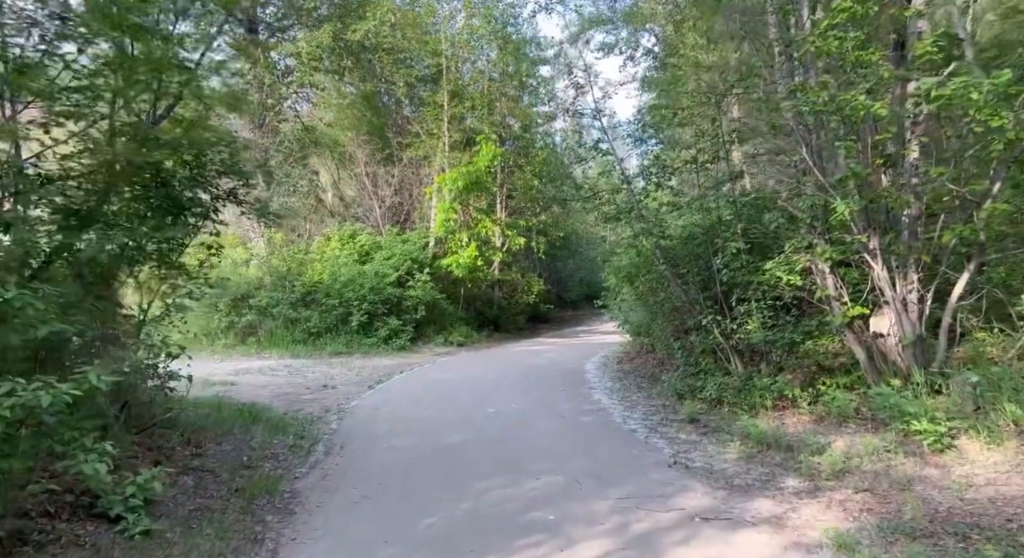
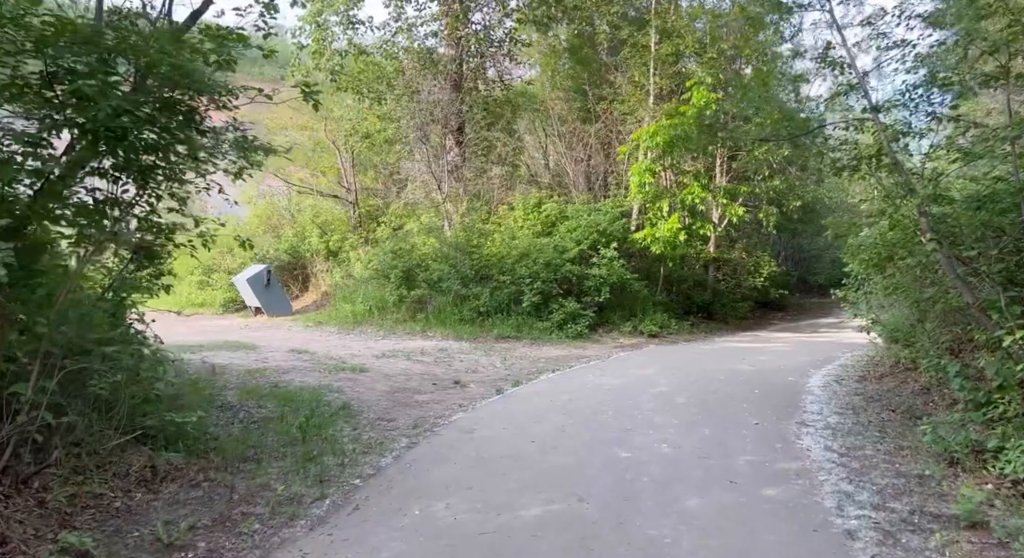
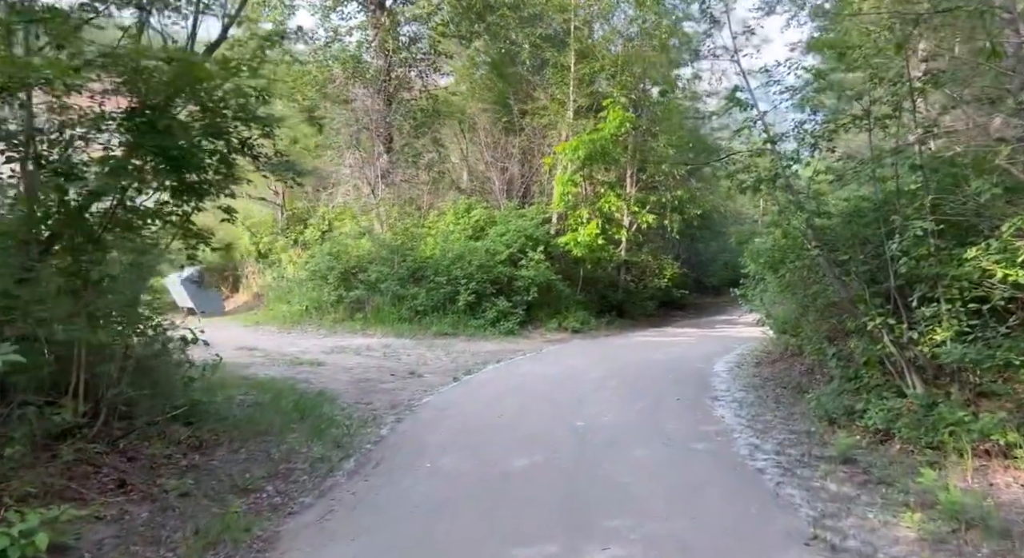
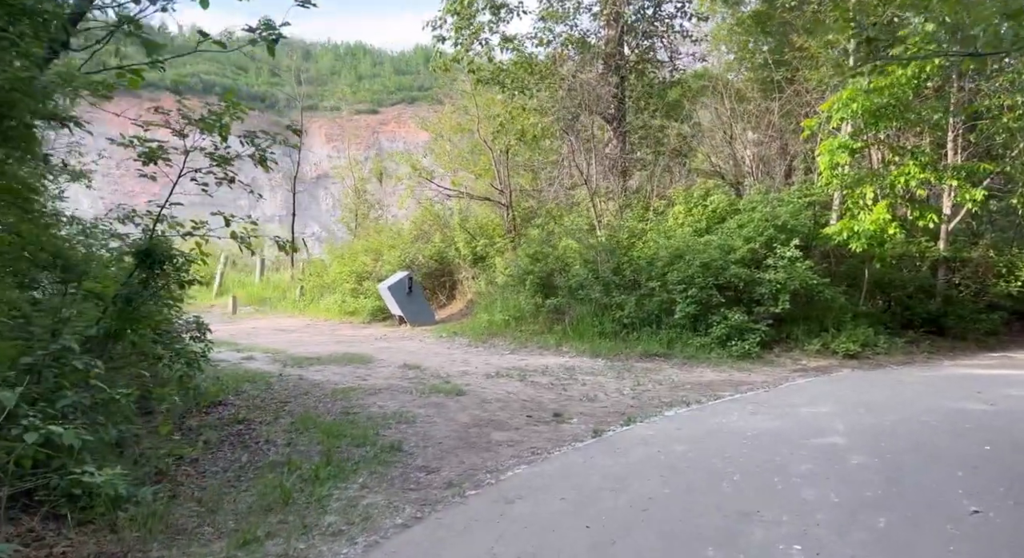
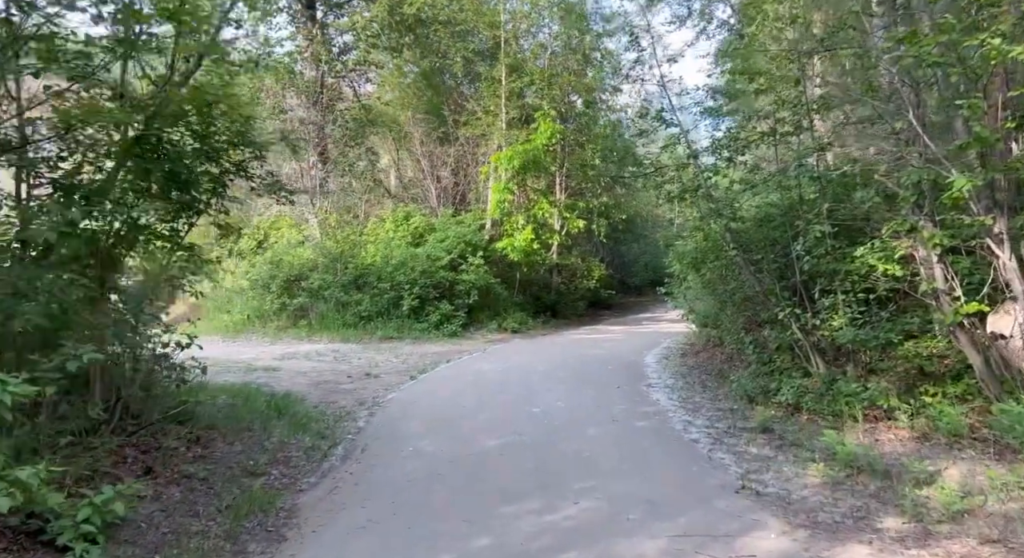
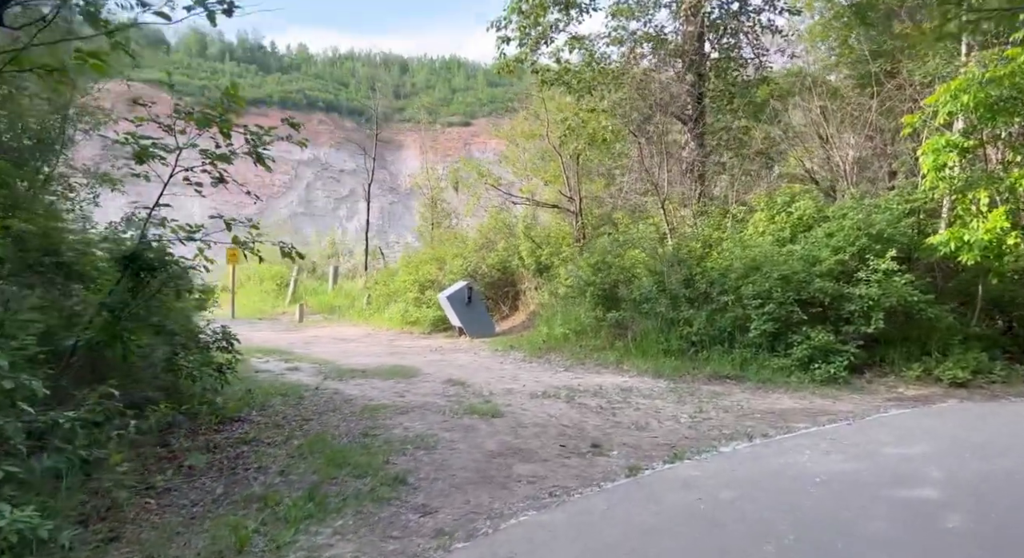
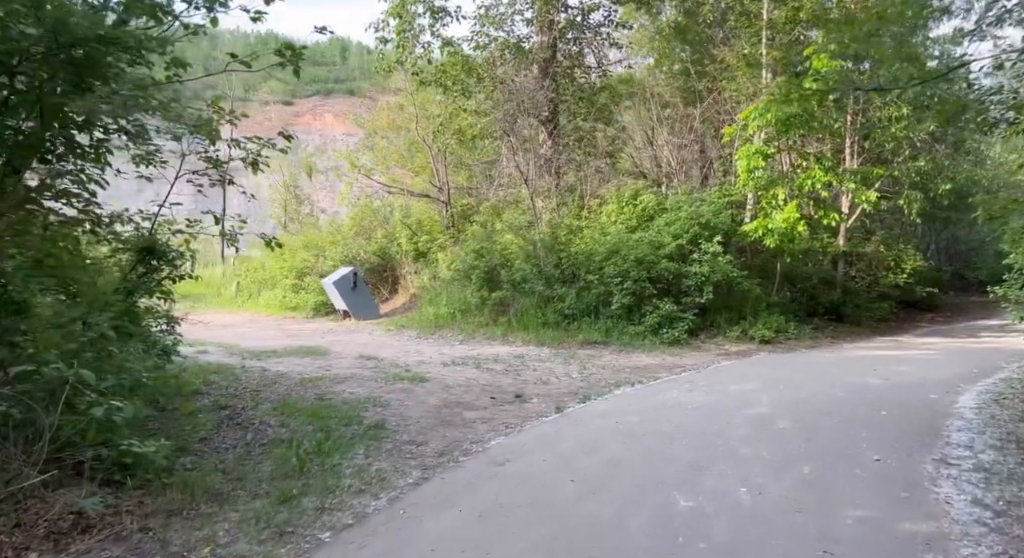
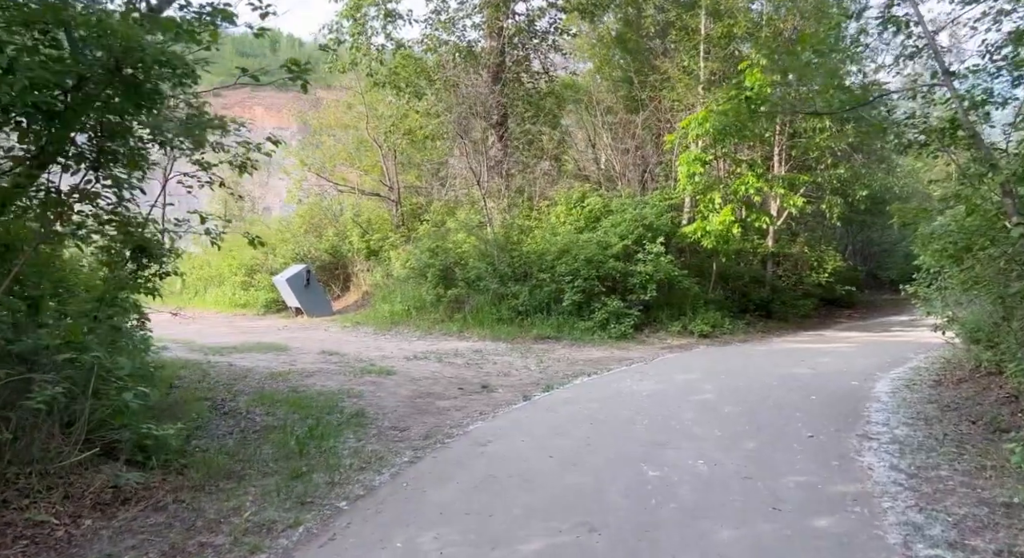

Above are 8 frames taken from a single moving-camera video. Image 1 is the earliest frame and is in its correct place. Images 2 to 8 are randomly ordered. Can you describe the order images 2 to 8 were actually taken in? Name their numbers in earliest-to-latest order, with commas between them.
5, 3, 2, 8, 7, 4, 6
